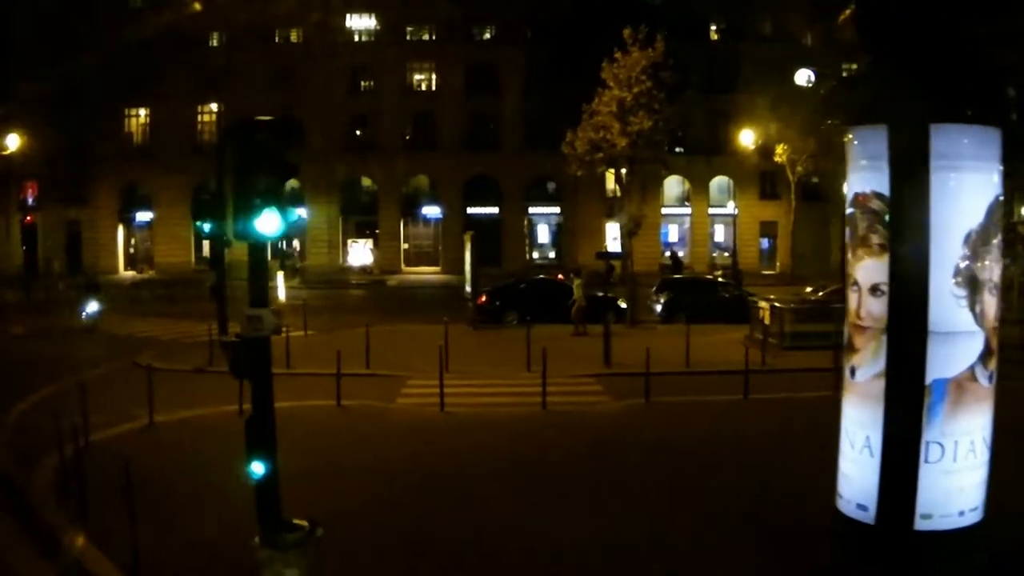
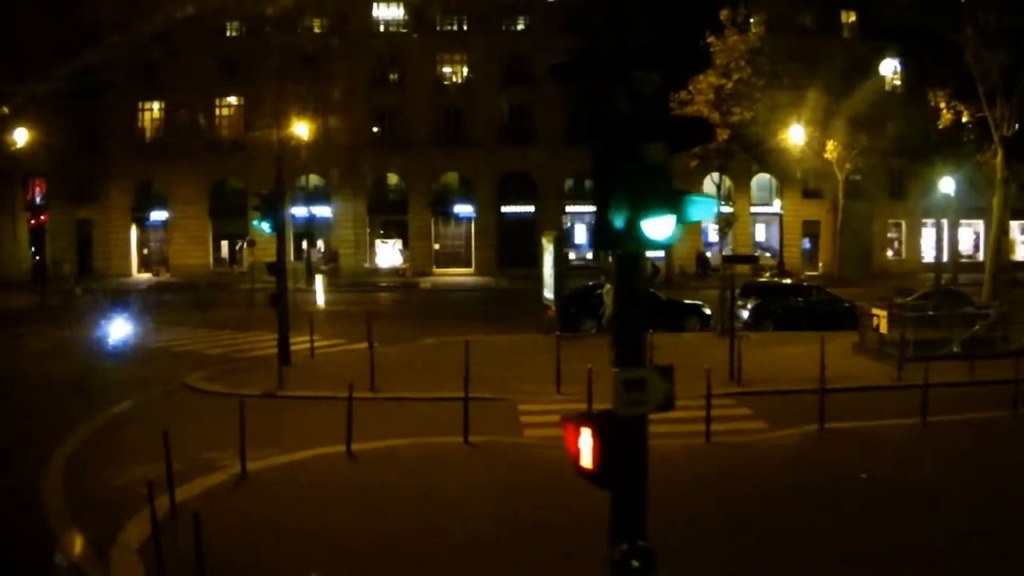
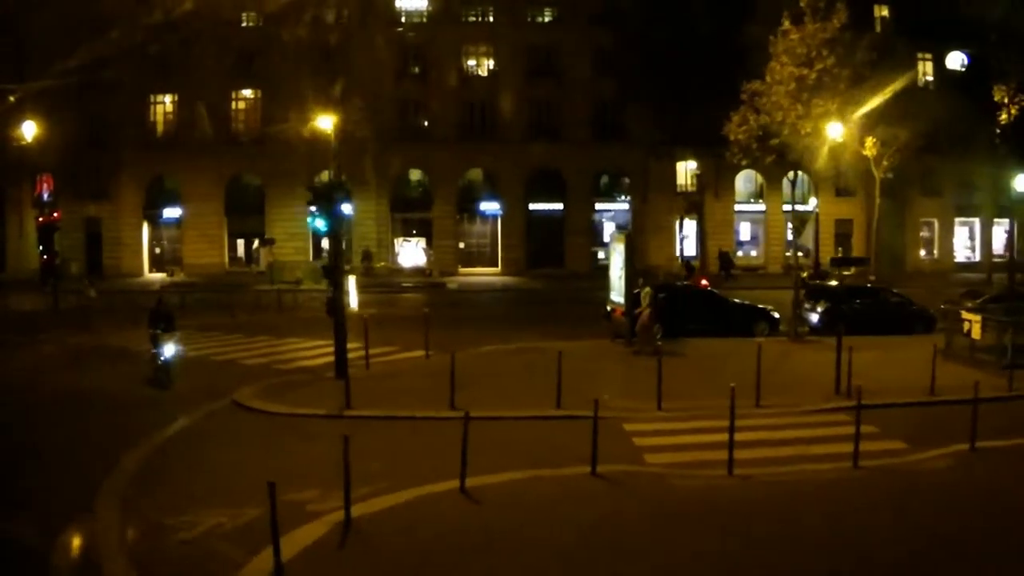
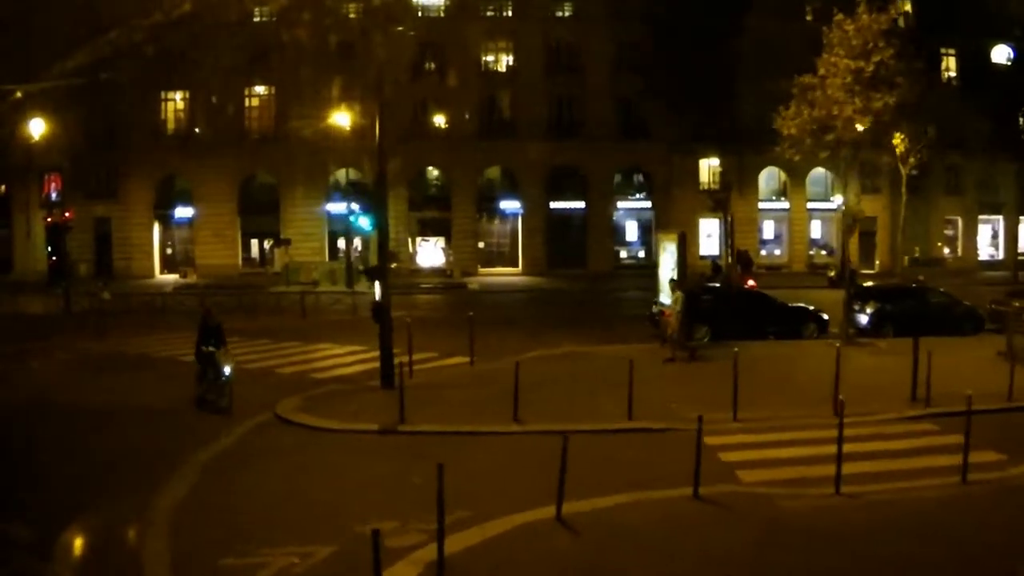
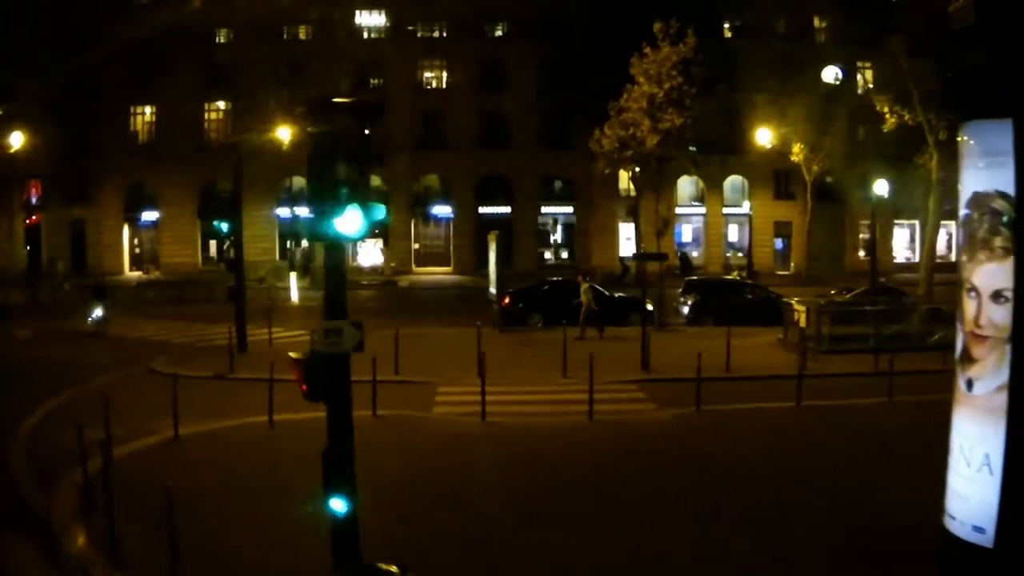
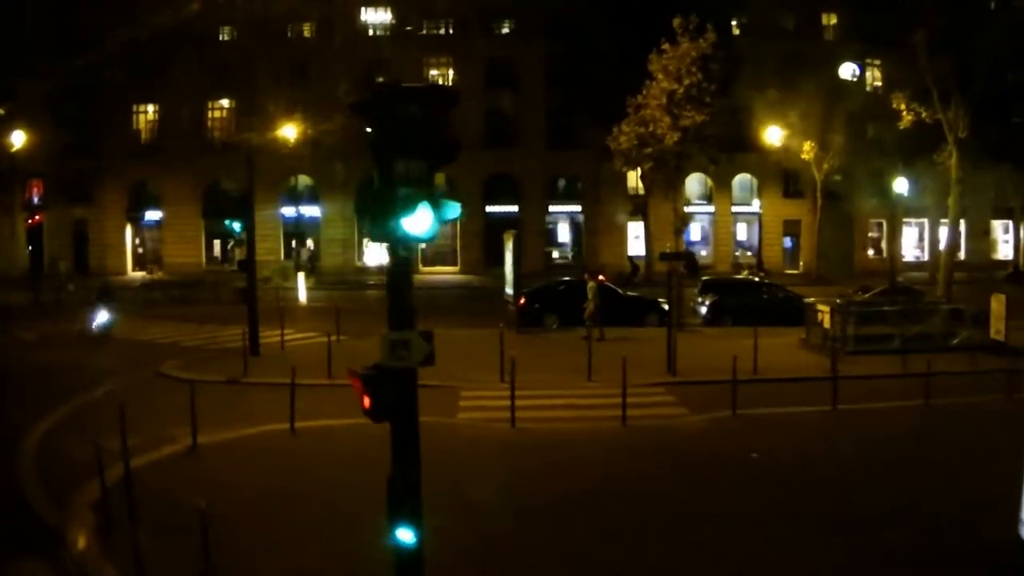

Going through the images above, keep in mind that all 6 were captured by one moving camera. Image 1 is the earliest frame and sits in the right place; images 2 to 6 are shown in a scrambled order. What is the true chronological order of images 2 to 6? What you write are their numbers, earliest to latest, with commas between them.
5, 6, 2, 3, 4
